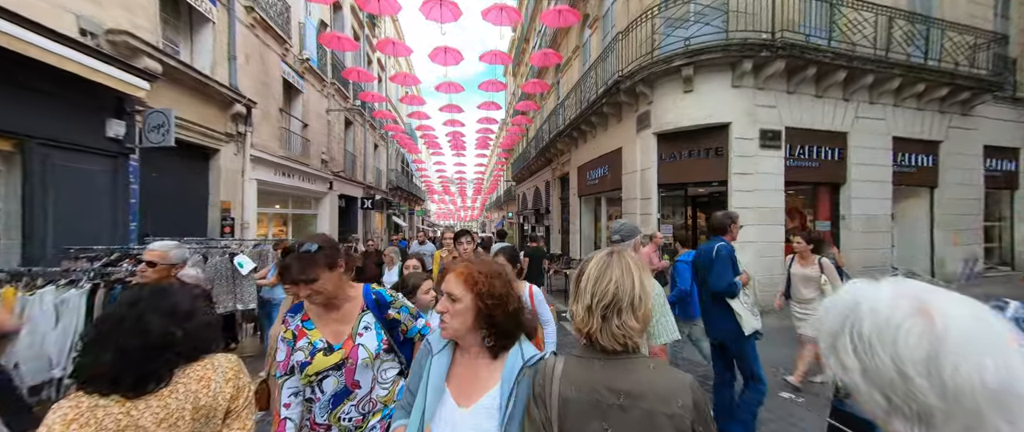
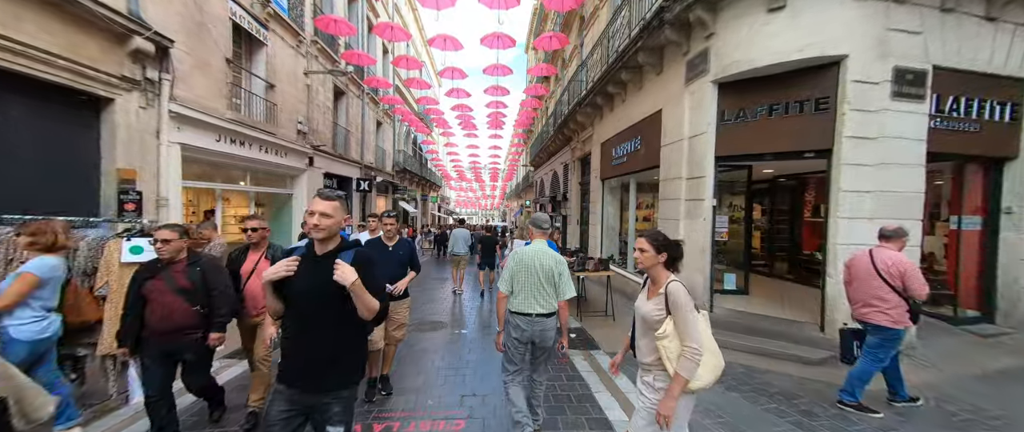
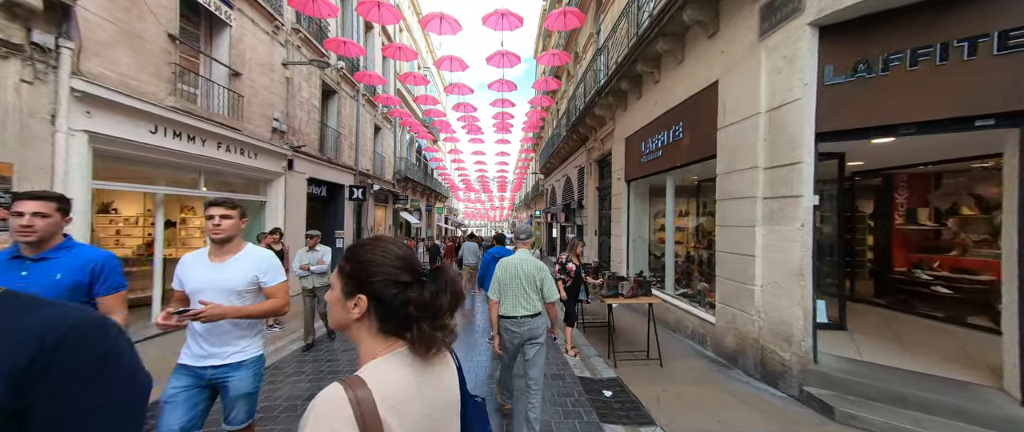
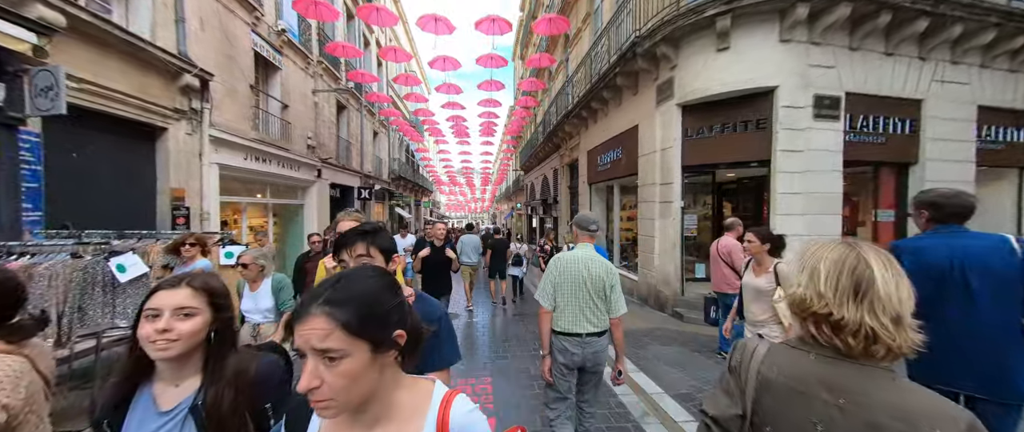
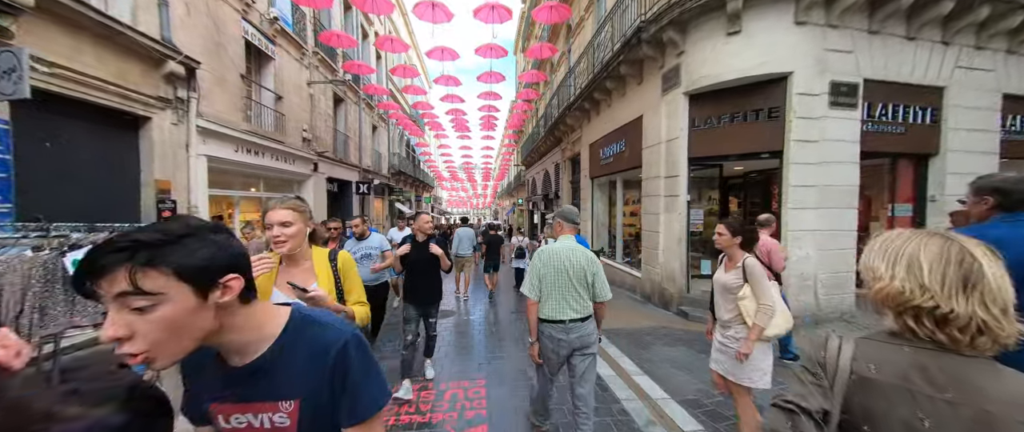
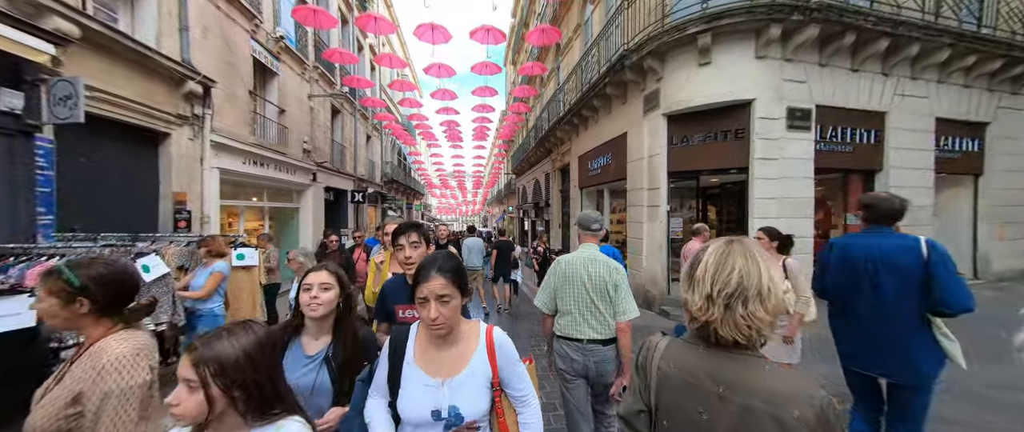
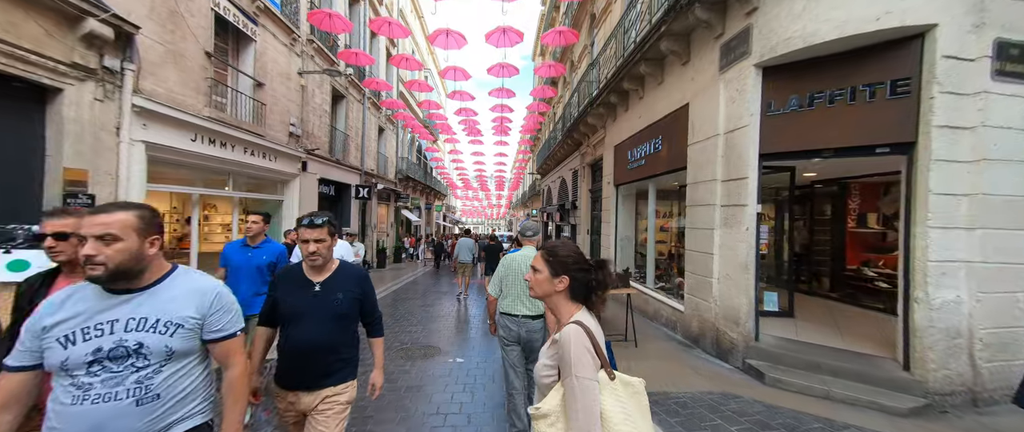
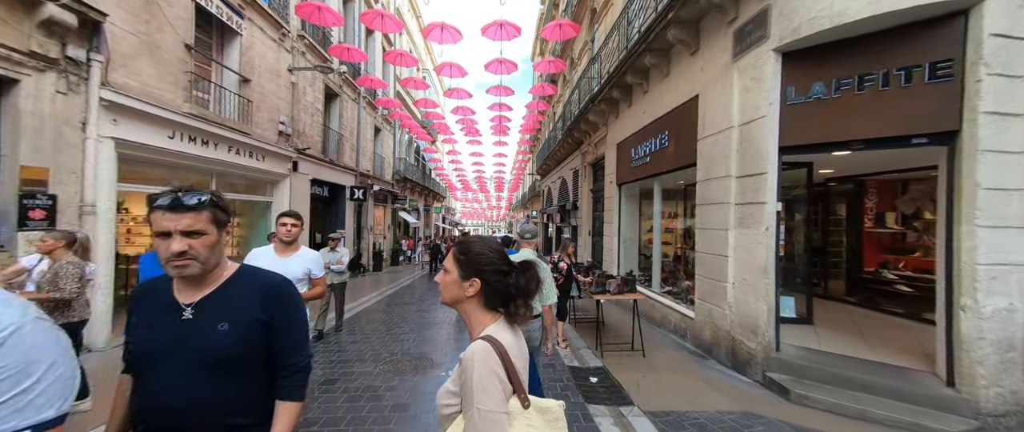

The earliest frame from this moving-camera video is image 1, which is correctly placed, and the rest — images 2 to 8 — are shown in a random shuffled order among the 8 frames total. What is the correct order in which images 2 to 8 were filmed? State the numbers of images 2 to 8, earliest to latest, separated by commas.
6, 4, 5, 2, 7, 8, 3
